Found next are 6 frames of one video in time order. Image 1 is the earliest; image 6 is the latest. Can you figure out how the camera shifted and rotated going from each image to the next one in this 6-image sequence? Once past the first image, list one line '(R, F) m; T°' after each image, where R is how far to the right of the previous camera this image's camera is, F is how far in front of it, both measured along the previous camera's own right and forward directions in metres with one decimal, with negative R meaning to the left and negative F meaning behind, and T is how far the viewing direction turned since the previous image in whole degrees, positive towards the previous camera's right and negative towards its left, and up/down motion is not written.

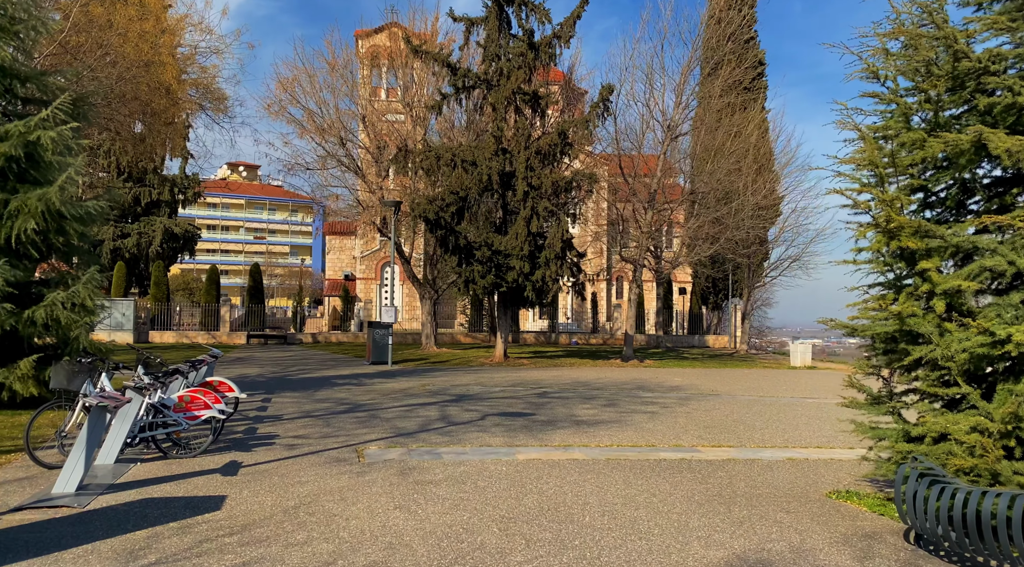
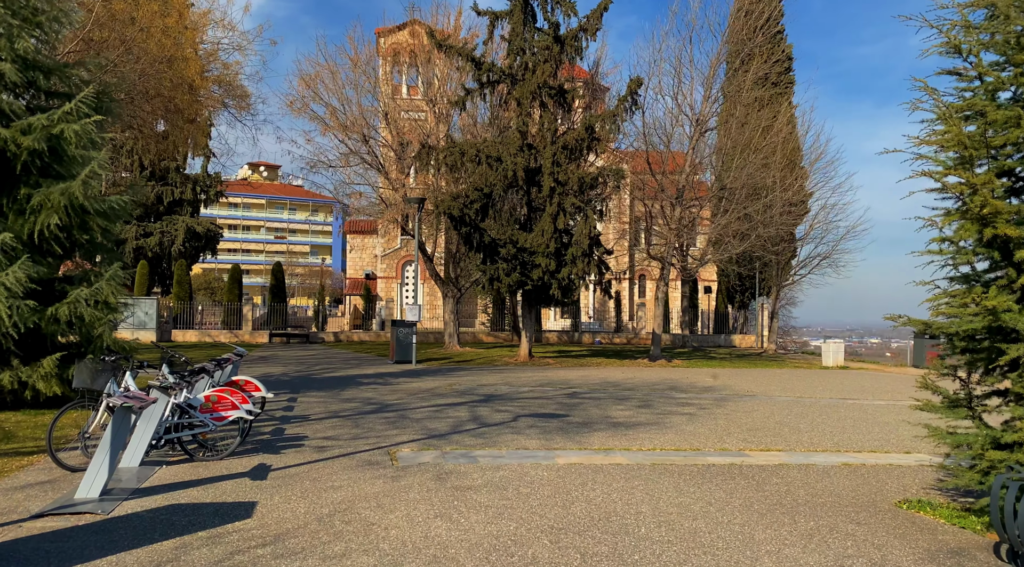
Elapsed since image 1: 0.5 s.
(-0.2, +0.4) m; -1°
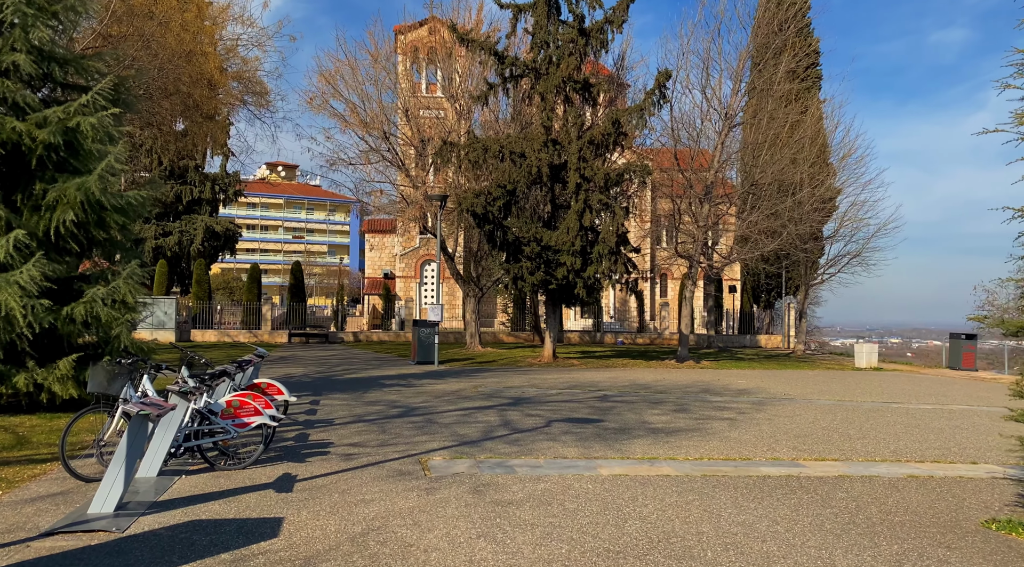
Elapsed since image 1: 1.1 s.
(-0.2, +0.5) m; -1°
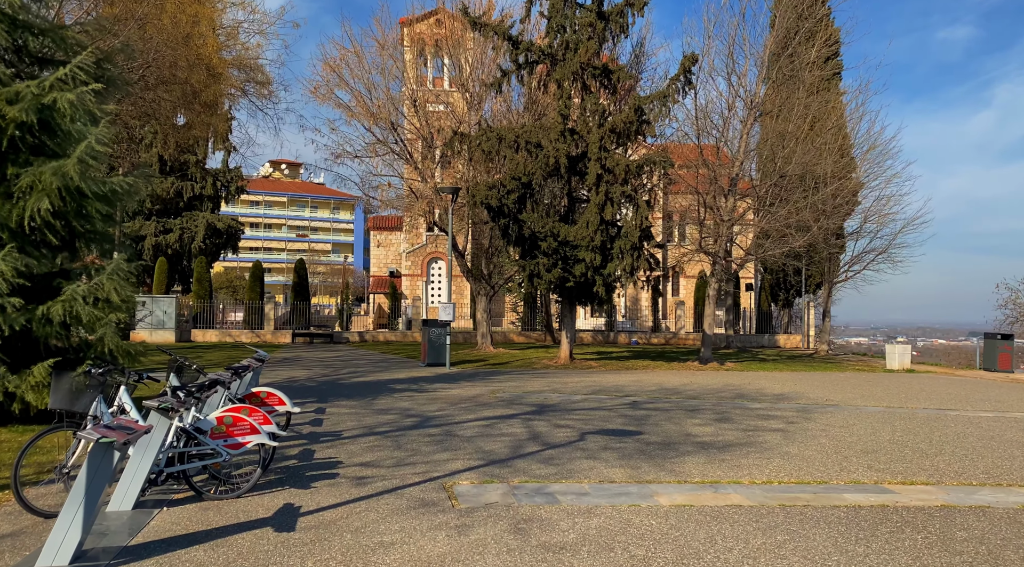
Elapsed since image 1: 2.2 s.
(-0.3, +1.2) m; 0°
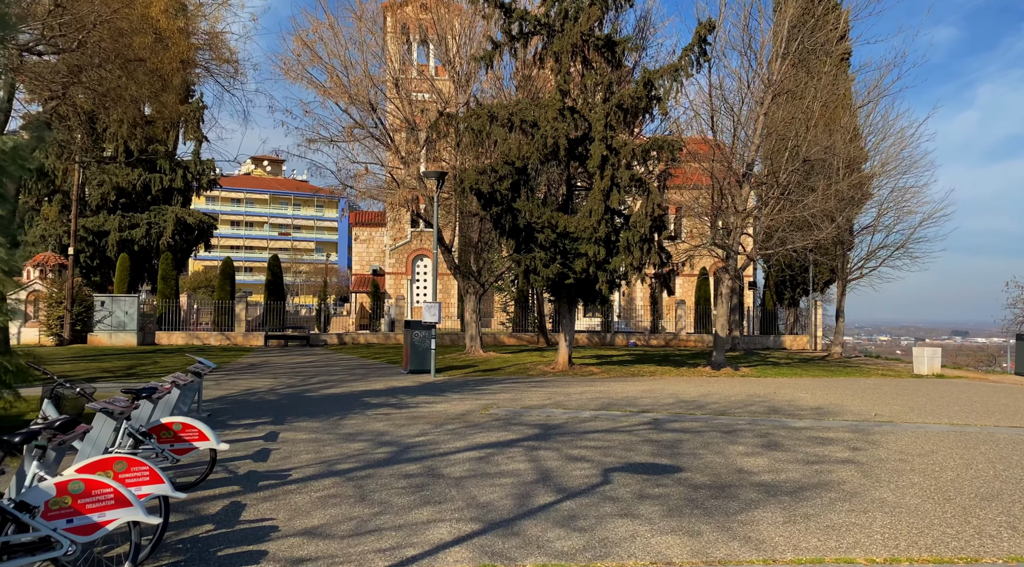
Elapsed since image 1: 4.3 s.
(-0.1, +2.3) m; +1°
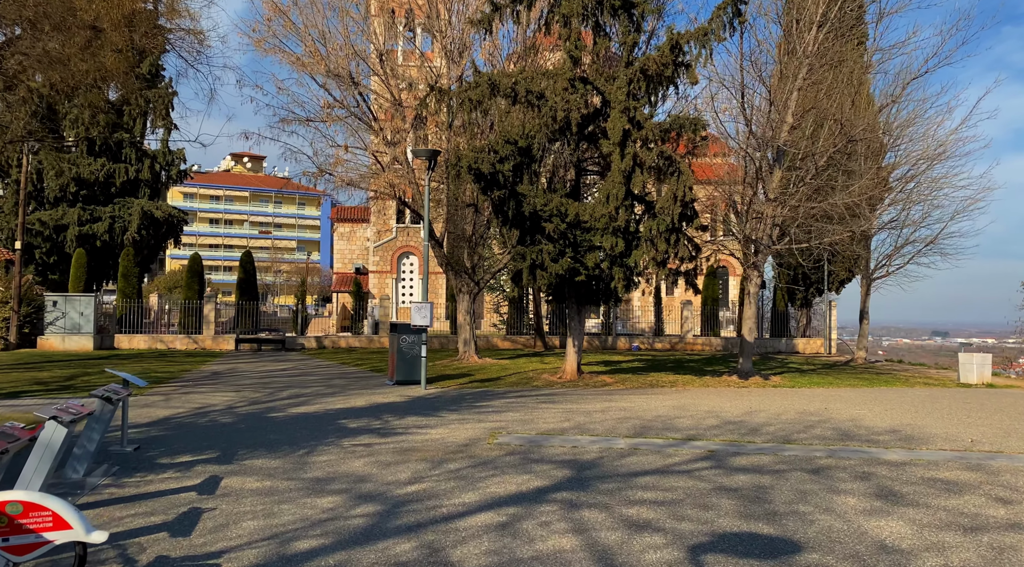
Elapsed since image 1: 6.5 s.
(-0.4, +2.5) m; +1°
